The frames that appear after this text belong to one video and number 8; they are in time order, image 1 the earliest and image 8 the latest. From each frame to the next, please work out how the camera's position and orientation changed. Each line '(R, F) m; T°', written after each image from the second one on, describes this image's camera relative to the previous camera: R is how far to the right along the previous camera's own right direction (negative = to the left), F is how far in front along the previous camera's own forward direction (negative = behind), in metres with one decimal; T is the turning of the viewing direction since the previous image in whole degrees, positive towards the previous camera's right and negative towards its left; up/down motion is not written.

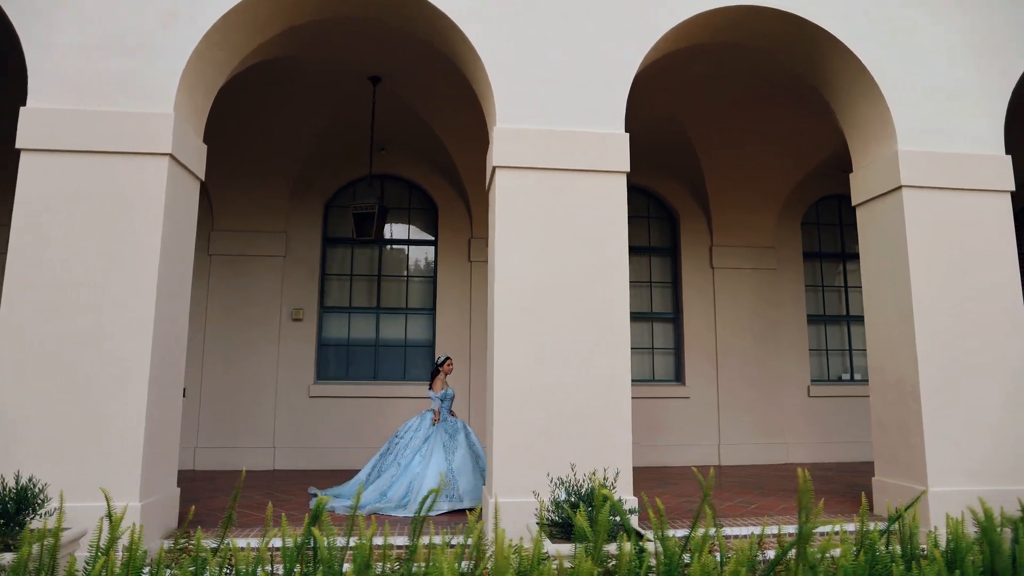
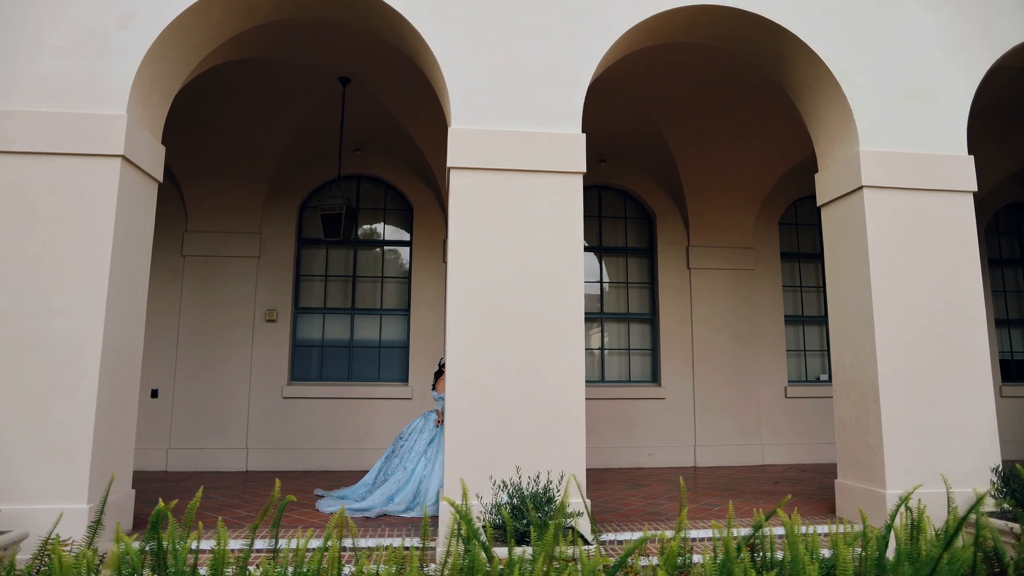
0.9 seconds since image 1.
(+0.4, 0.0) m; 0°
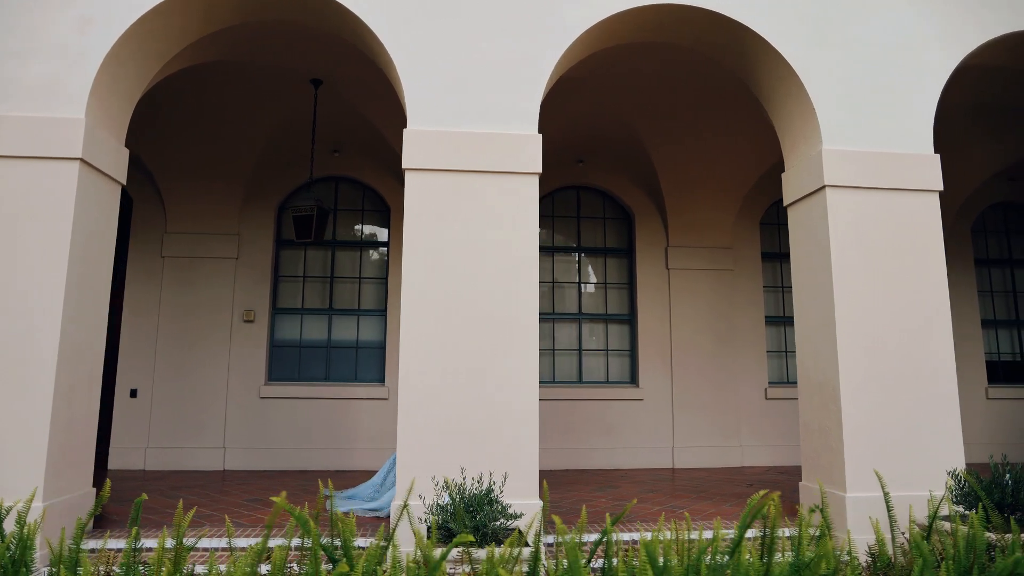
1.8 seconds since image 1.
(+0.4, 0.0) m; -1°
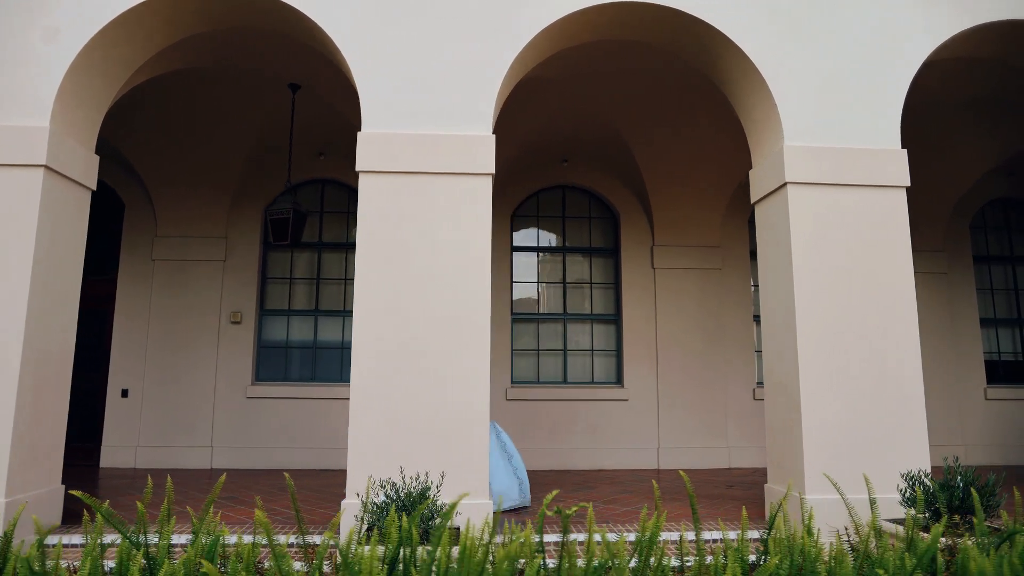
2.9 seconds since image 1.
(+0.5, 0.0) m; -2°
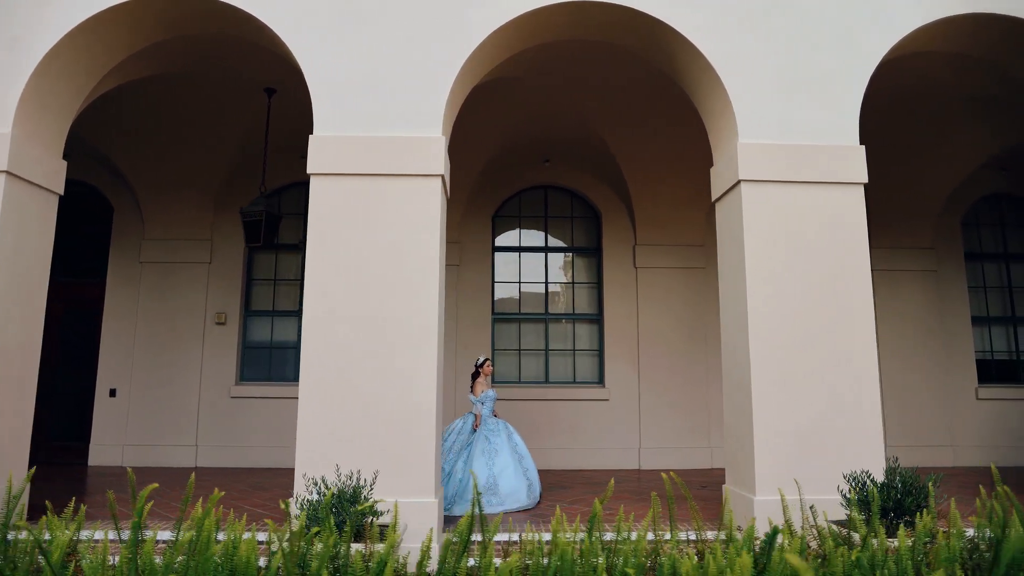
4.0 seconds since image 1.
(+0.5, 0.0) m; -2°
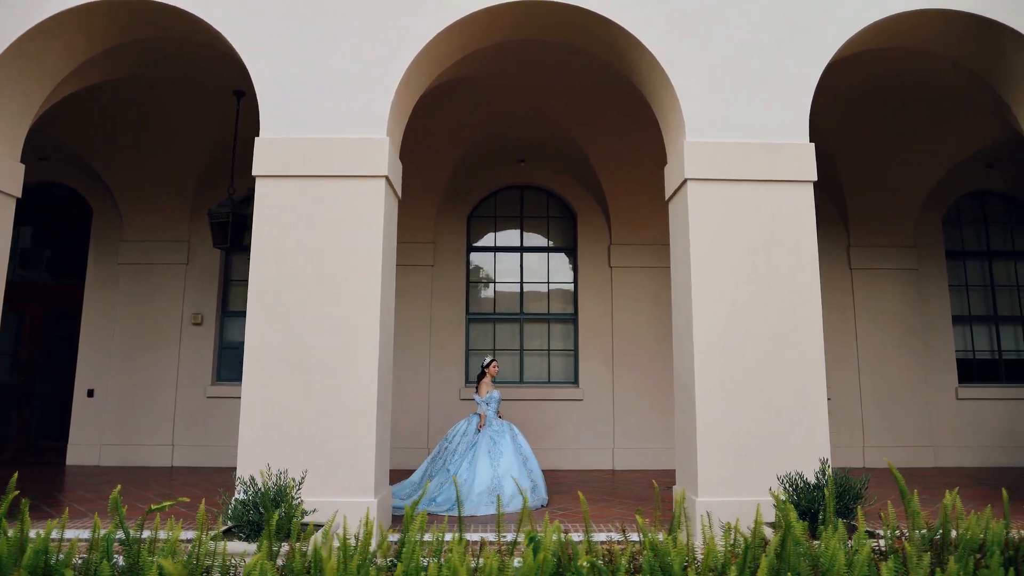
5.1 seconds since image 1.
(+0.5, 0.0) m; -1°
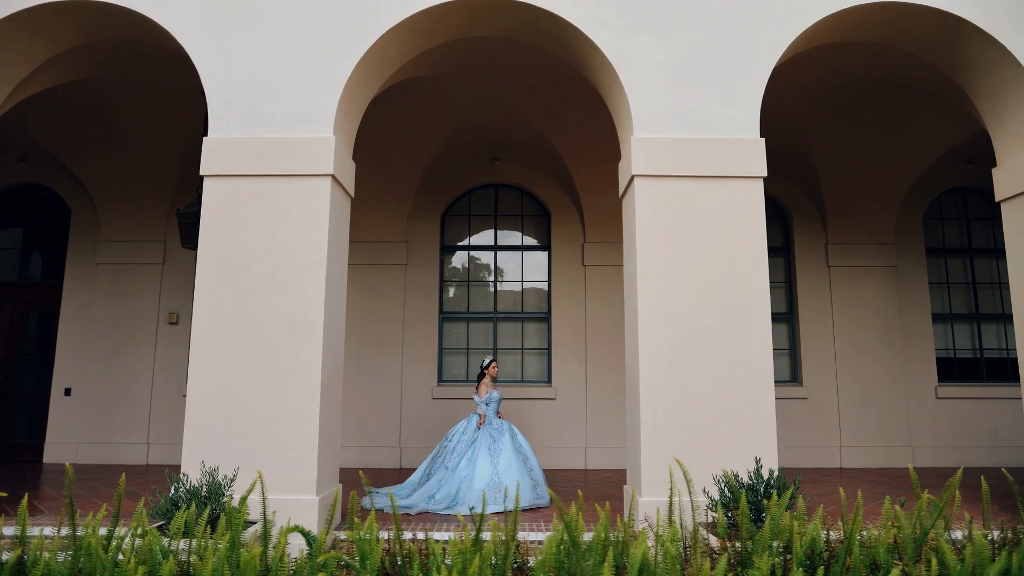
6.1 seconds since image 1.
(+0.5, 0.0) m; -1°
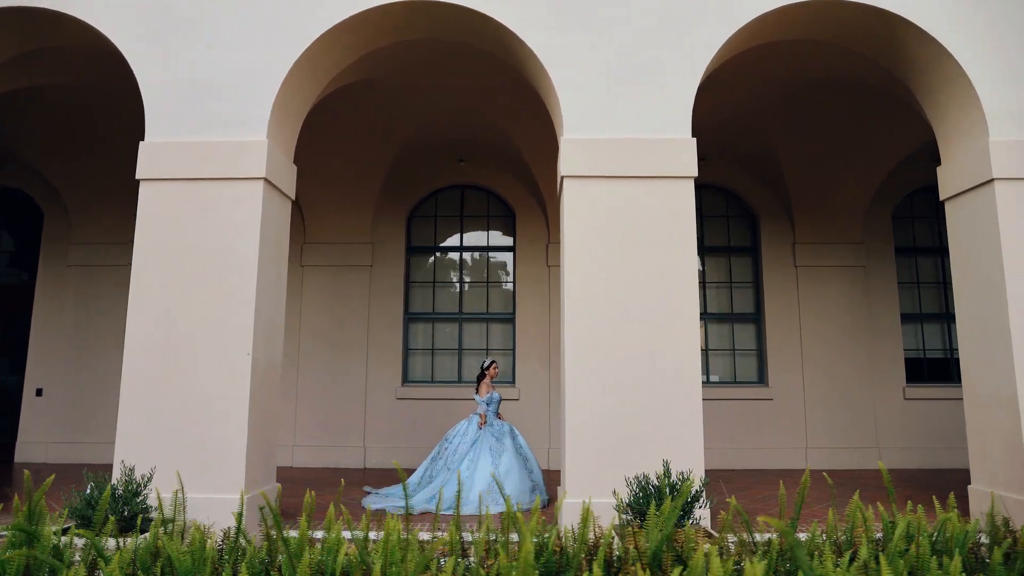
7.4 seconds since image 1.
(+0.6, 0.0) m; -1°
